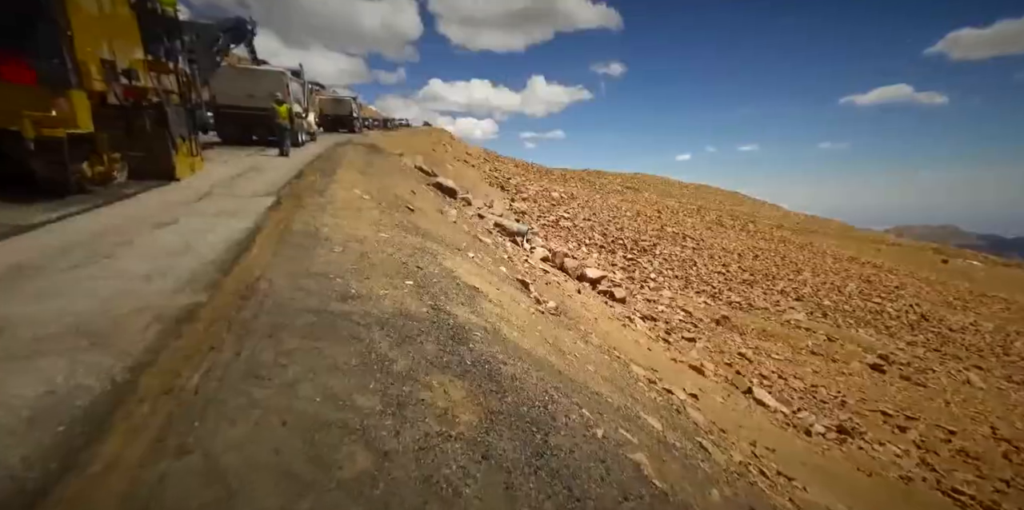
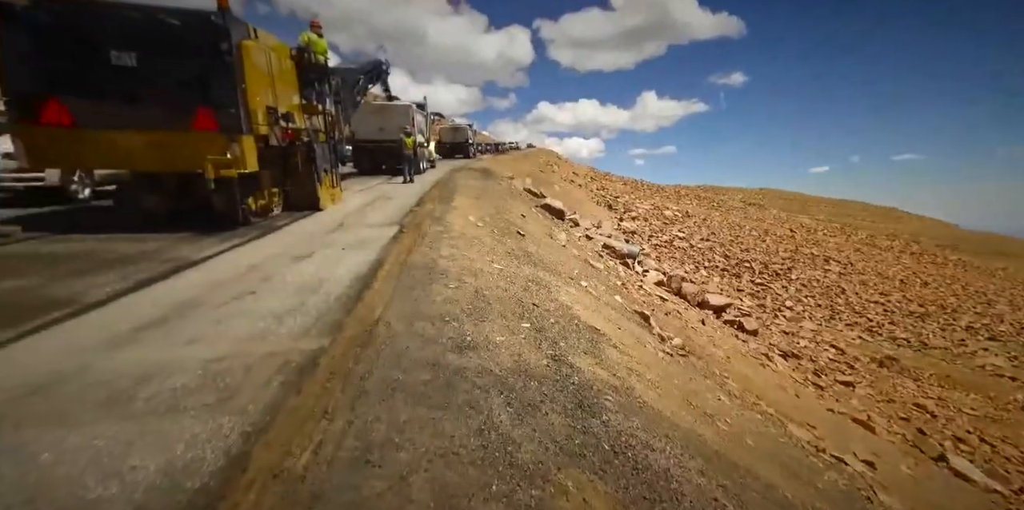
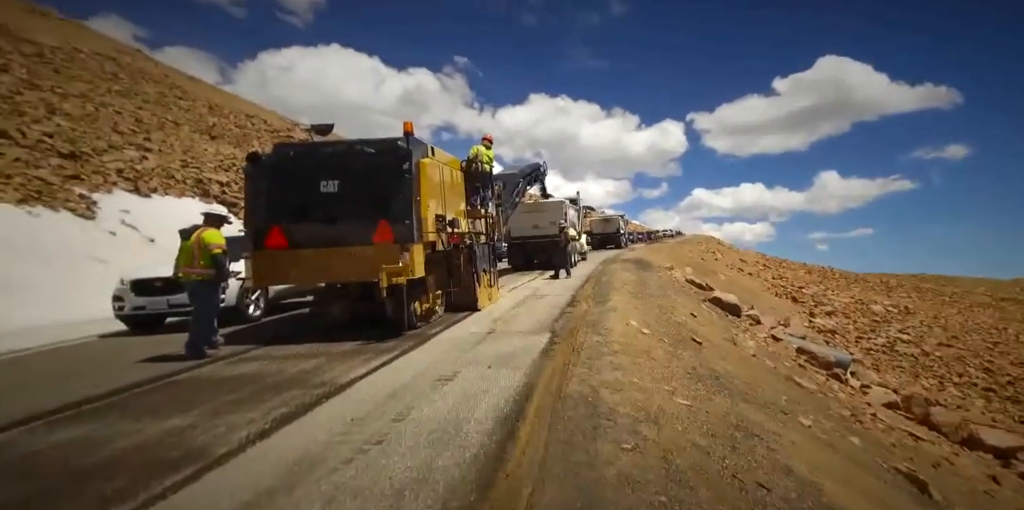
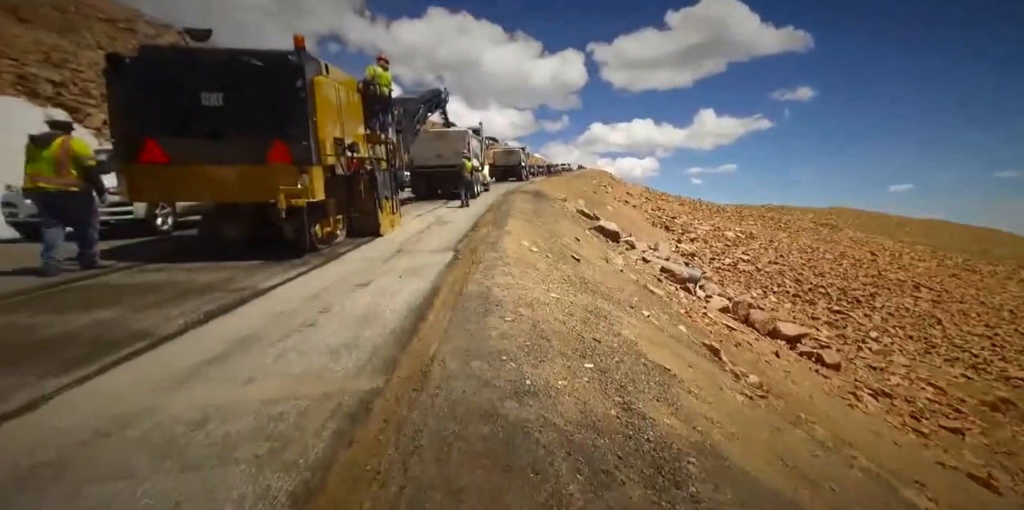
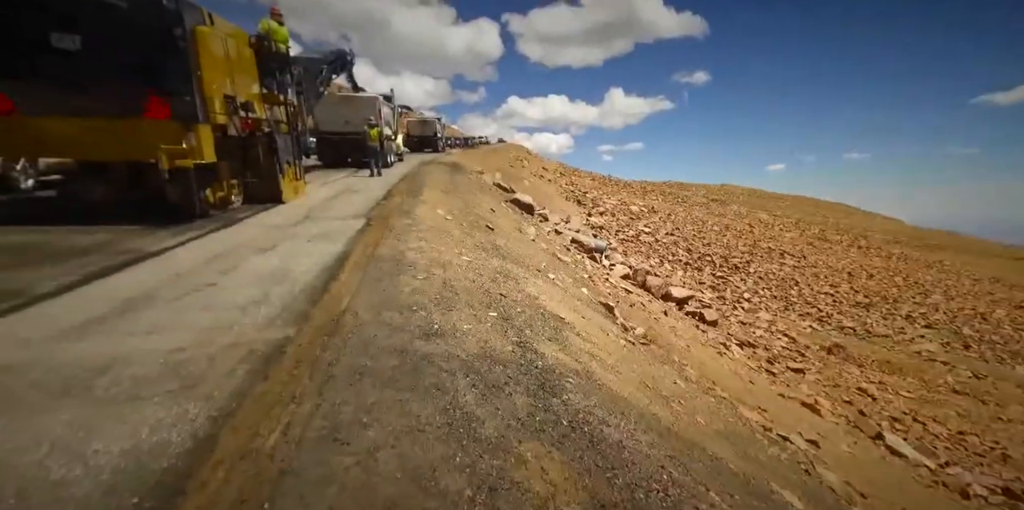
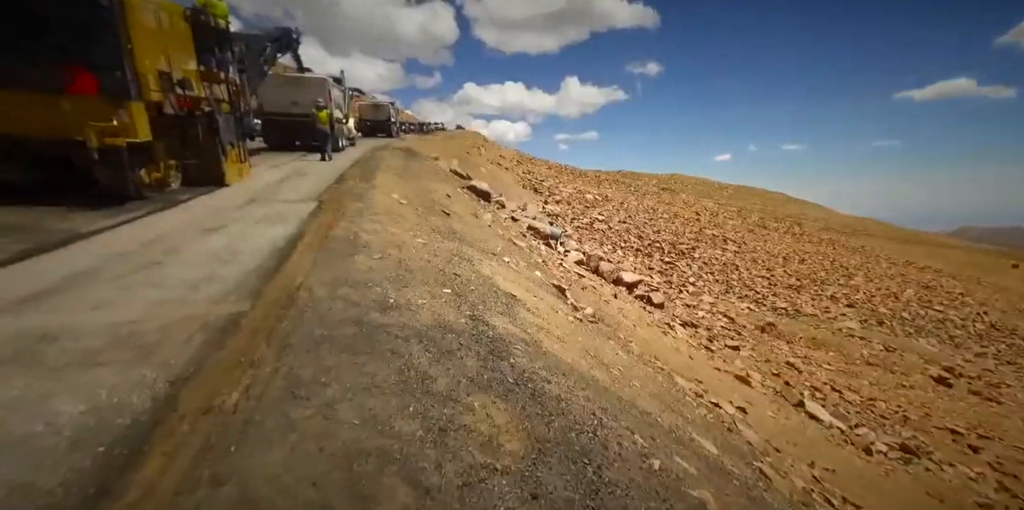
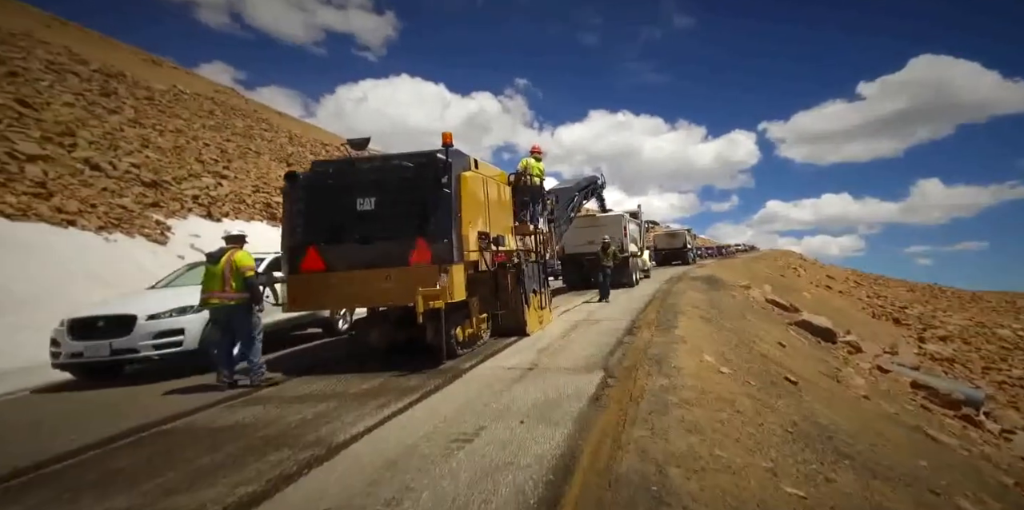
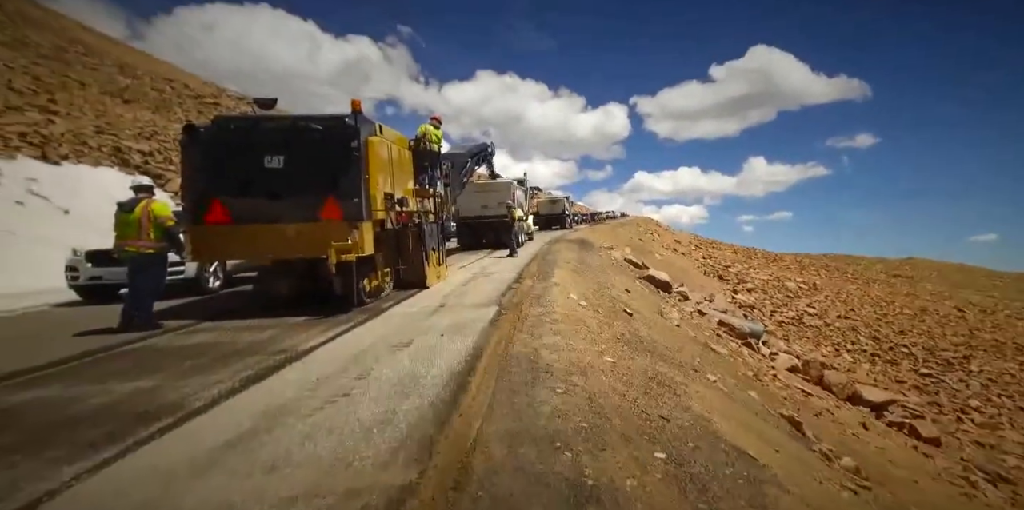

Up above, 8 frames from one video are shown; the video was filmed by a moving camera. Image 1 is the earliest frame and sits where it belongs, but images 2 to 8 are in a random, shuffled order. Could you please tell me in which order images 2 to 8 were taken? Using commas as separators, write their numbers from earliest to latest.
6, 5, 2, 4, 8, 3, 7
